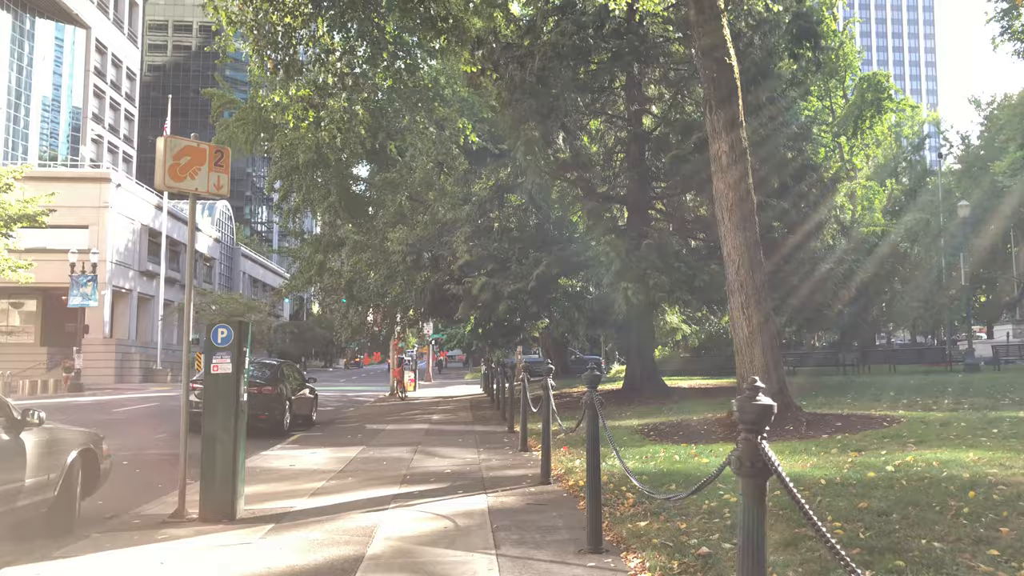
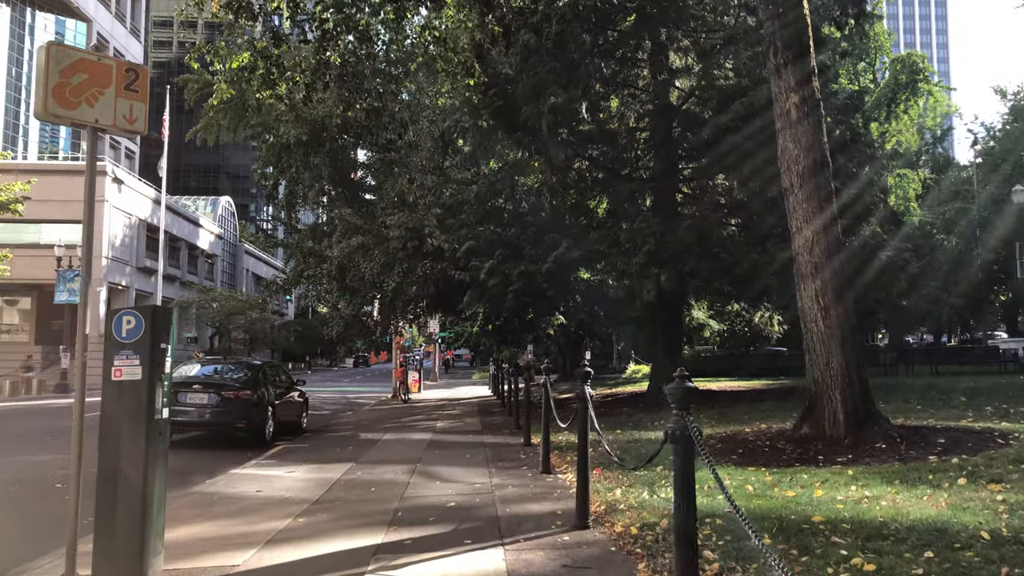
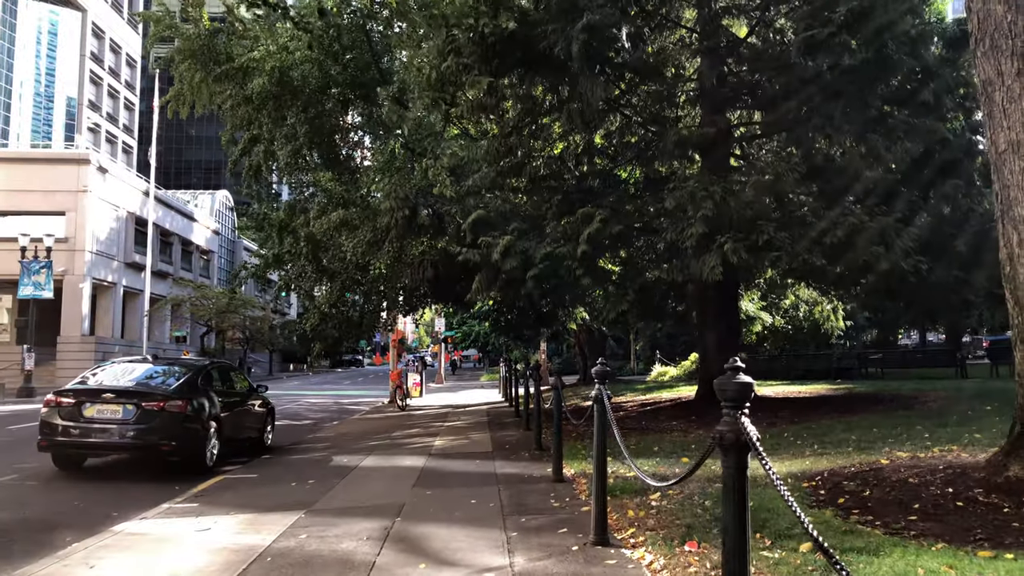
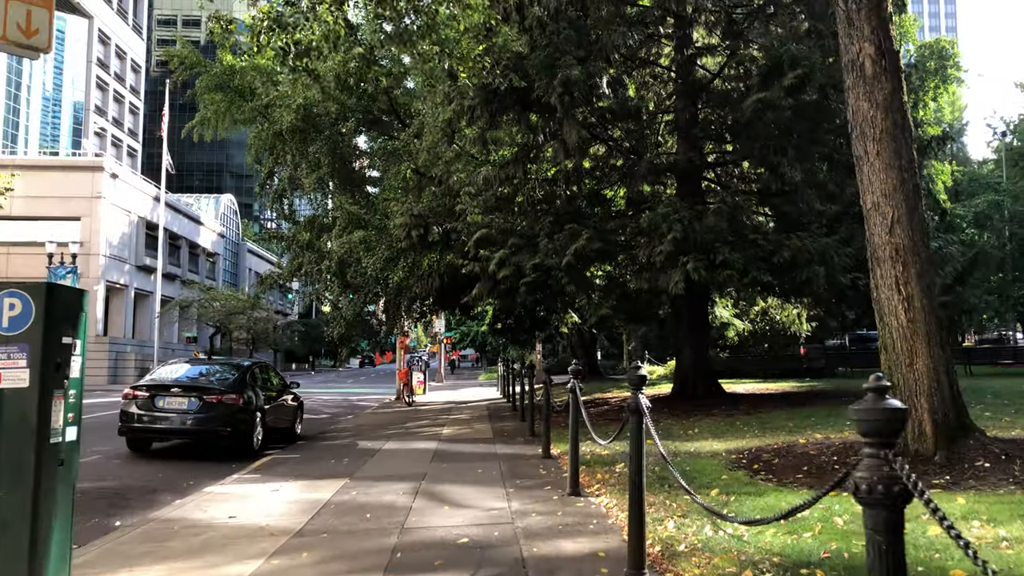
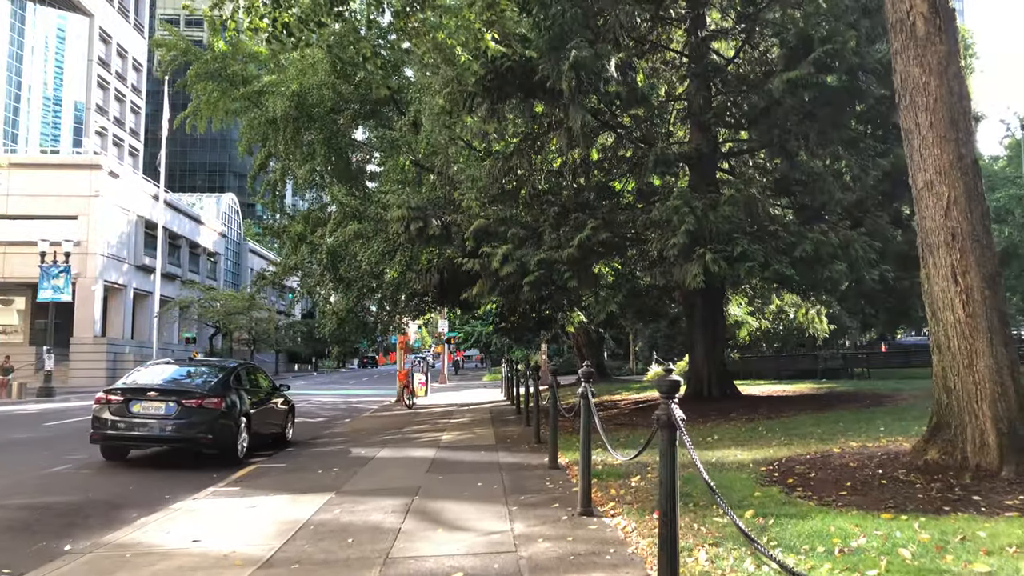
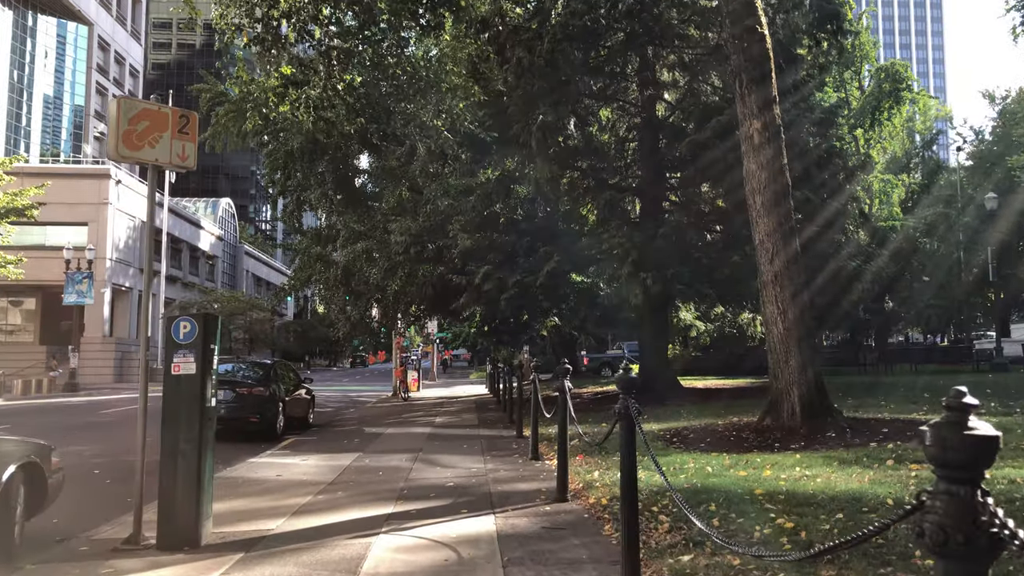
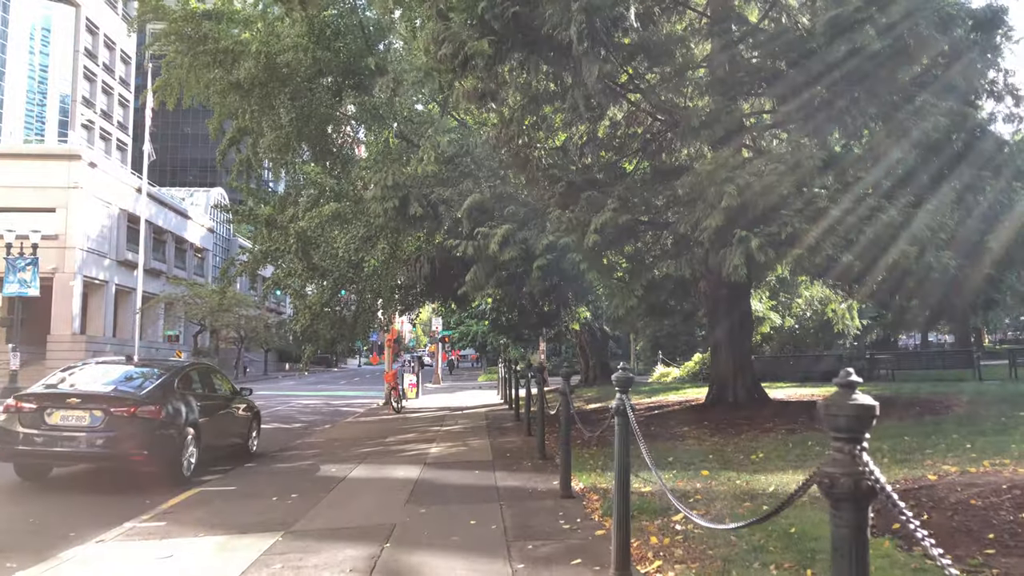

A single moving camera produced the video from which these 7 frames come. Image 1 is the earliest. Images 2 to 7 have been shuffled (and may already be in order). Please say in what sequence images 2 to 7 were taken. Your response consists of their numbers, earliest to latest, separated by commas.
6, 2, 4, 5, 3, 7
